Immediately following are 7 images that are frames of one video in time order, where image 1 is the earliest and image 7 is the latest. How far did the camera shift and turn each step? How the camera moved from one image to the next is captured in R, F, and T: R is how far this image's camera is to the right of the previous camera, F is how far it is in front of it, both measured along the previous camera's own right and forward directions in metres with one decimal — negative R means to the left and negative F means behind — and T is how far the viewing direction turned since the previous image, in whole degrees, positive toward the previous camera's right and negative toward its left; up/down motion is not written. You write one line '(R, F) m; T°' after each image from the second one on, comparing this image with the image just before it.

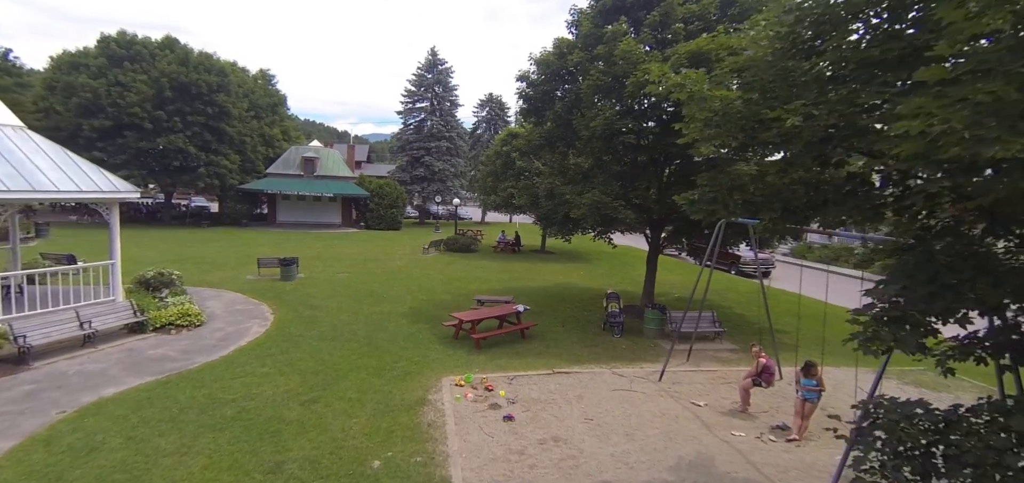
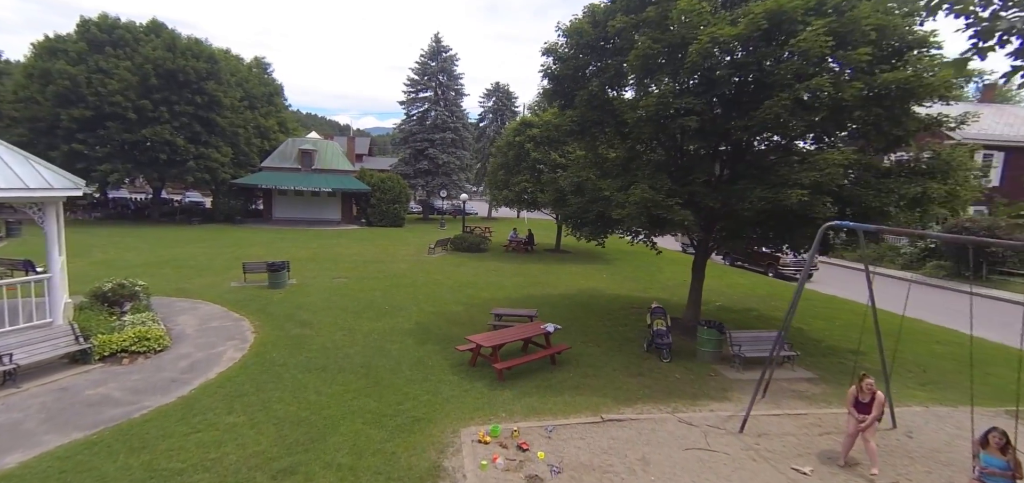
(-0.5, +2.1) m; 0°
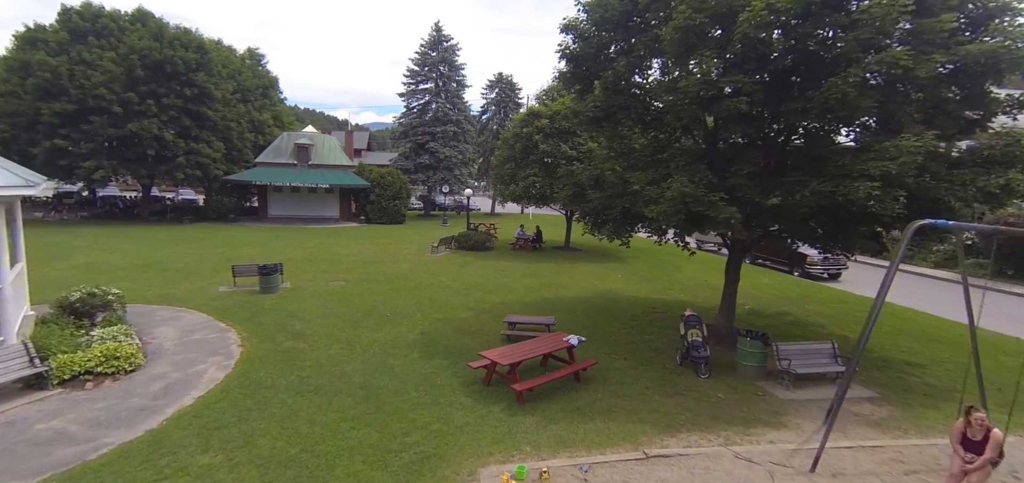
(-0.3, +1.2) m; 0°
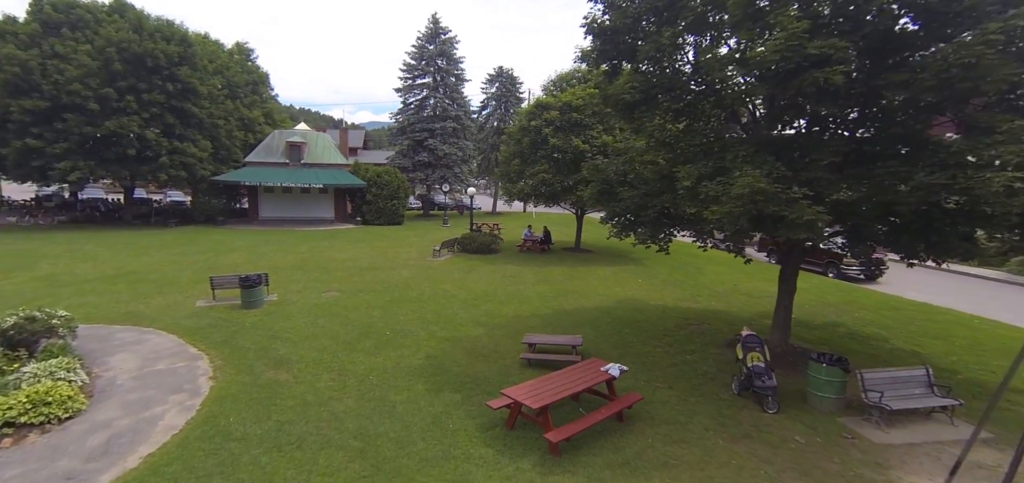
(-0.4, +1.6) m; 0°
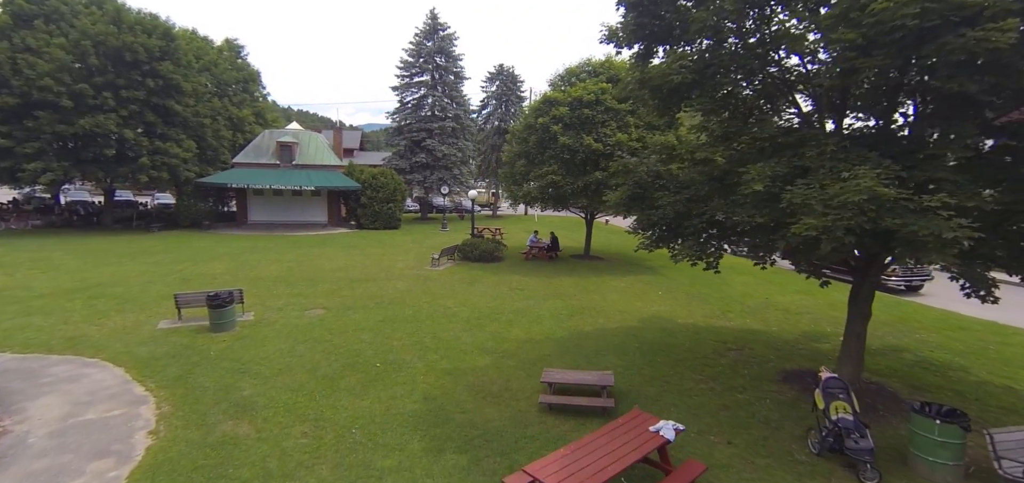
(-0.3, +1.7) m; 0°
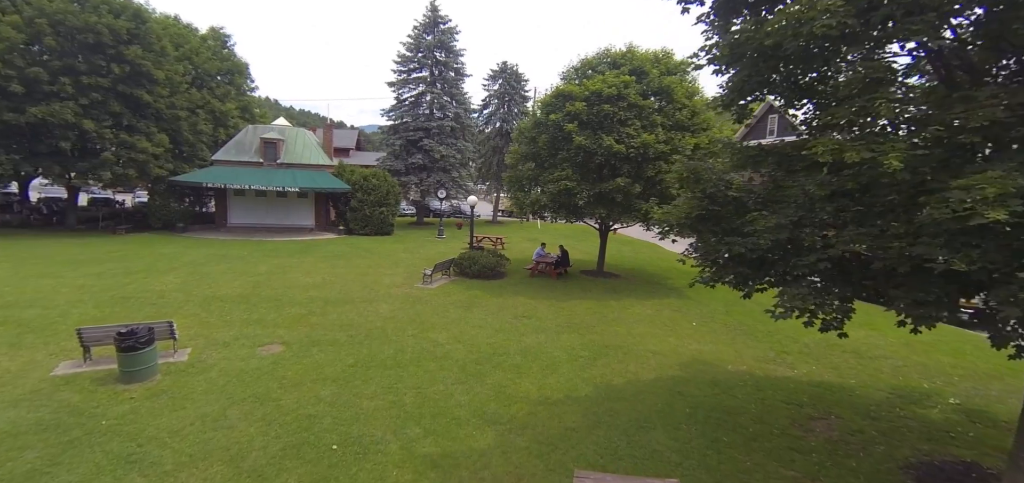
(-0.2, +2.6) m; 0°
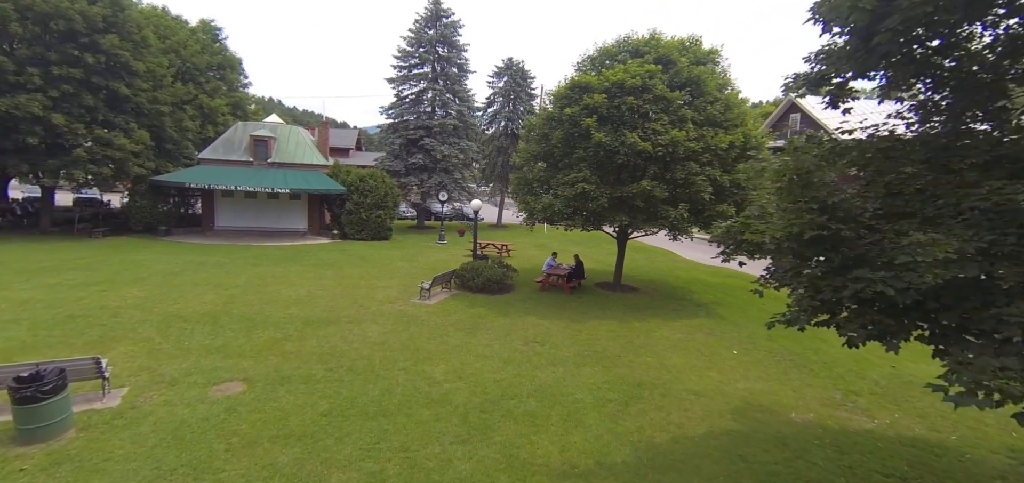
(-0.2, +1.9) m; 0°
